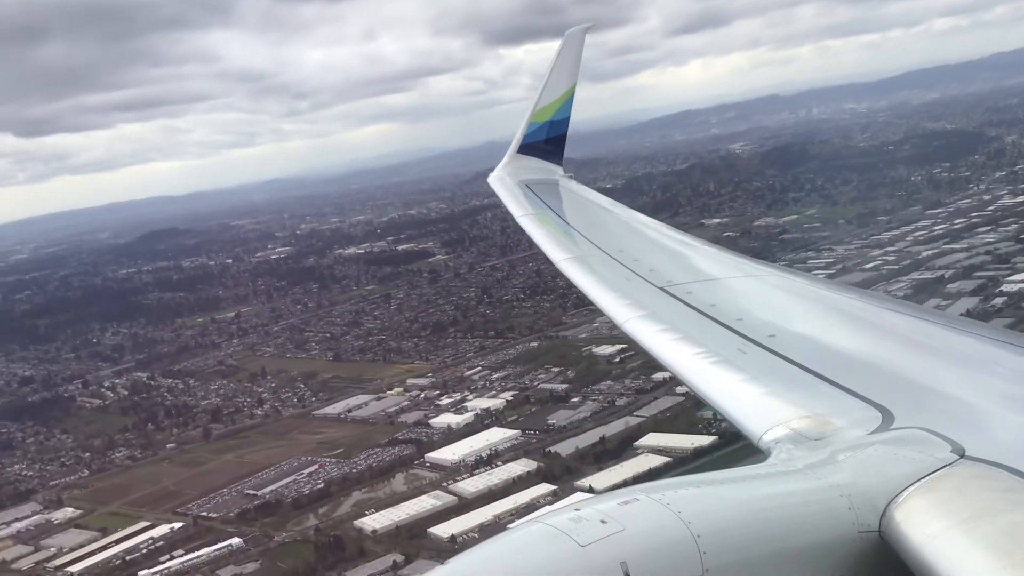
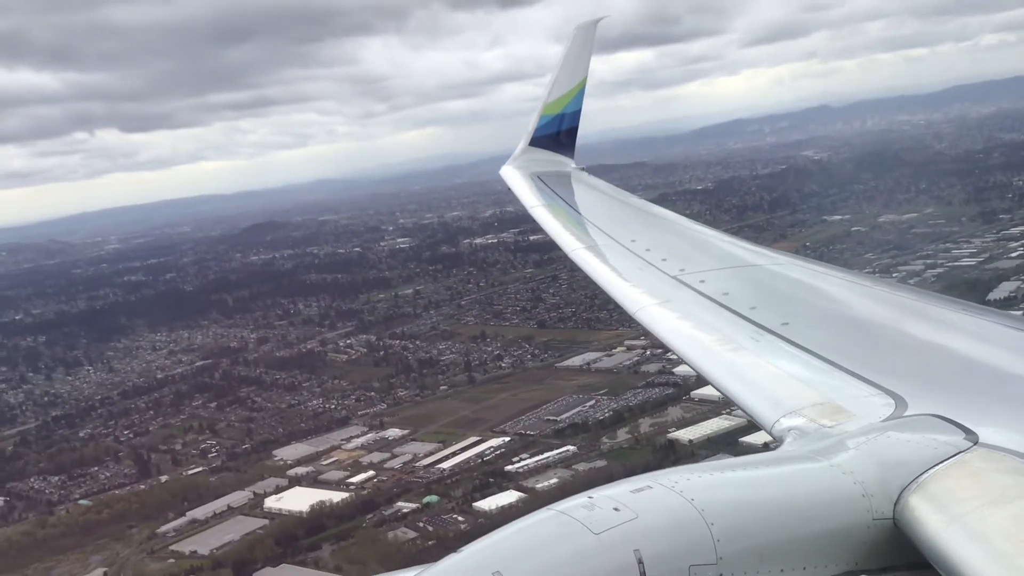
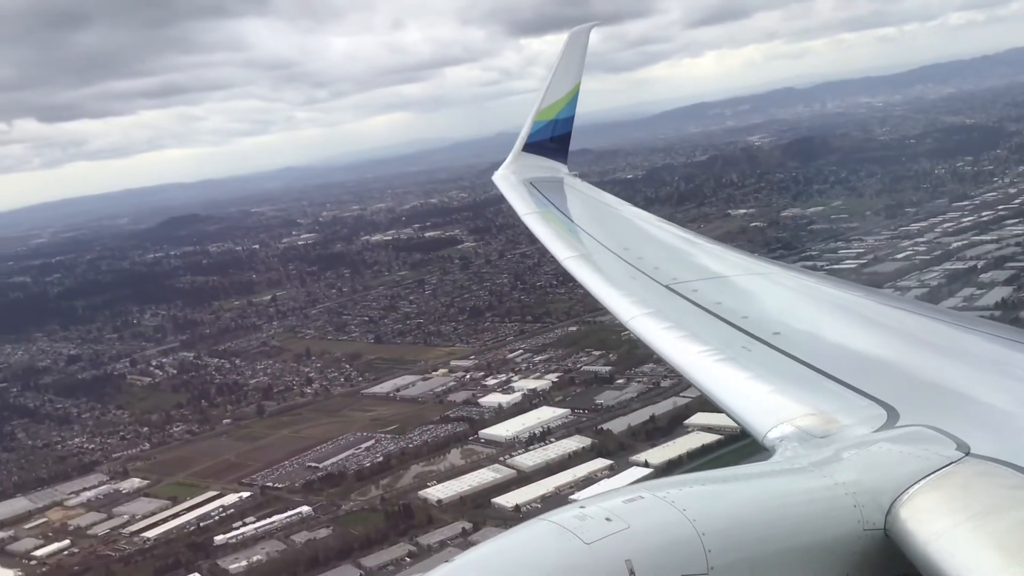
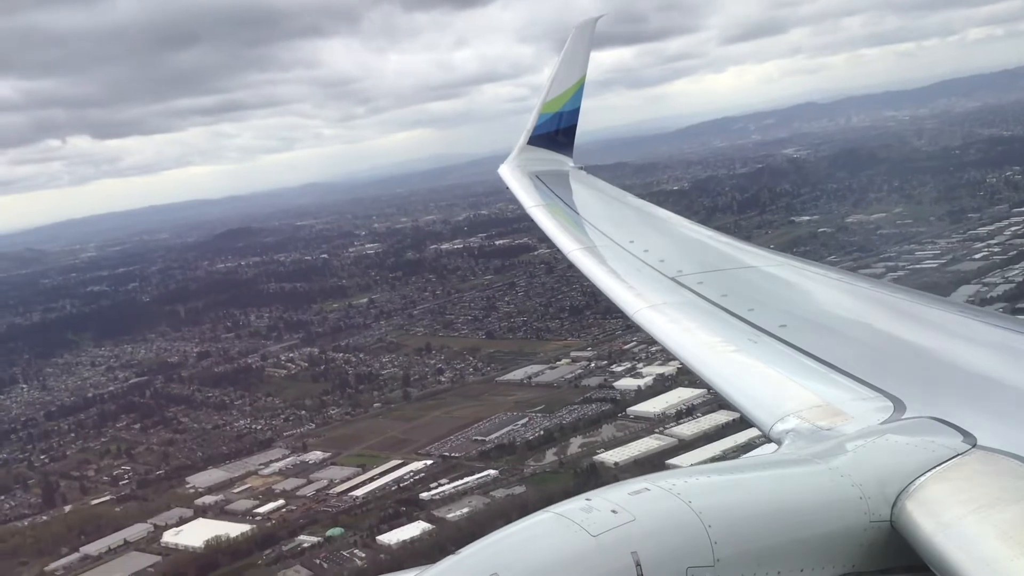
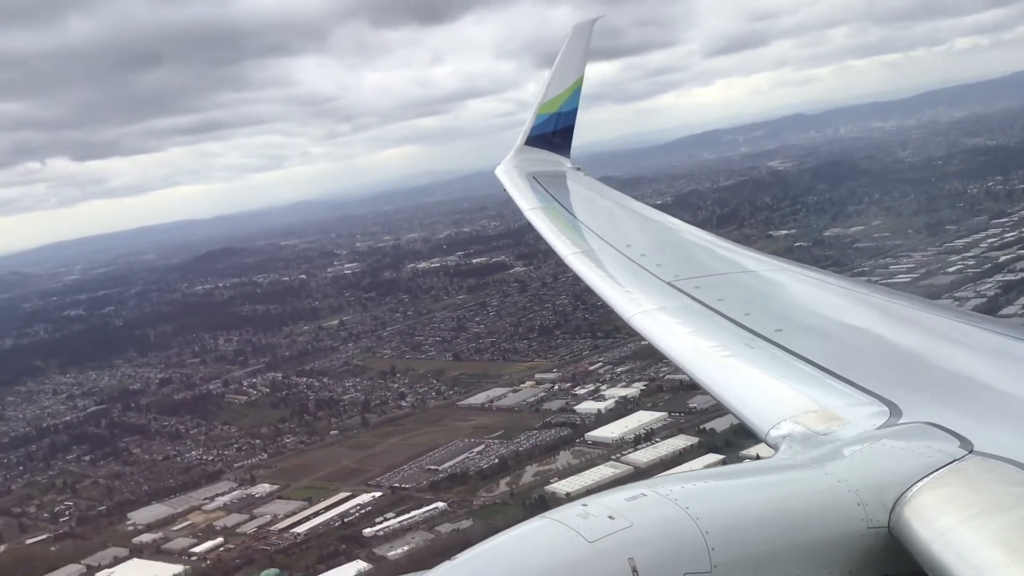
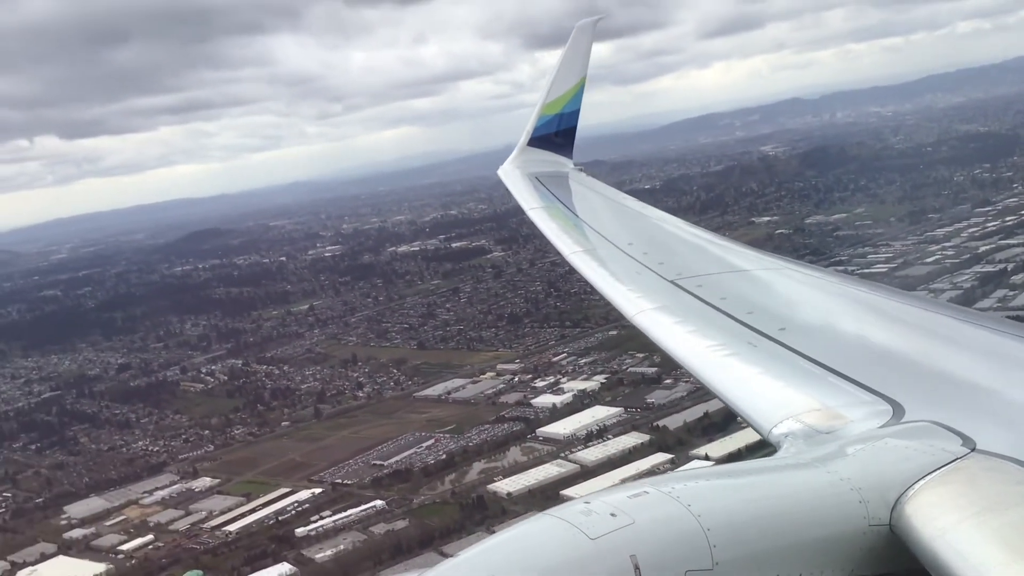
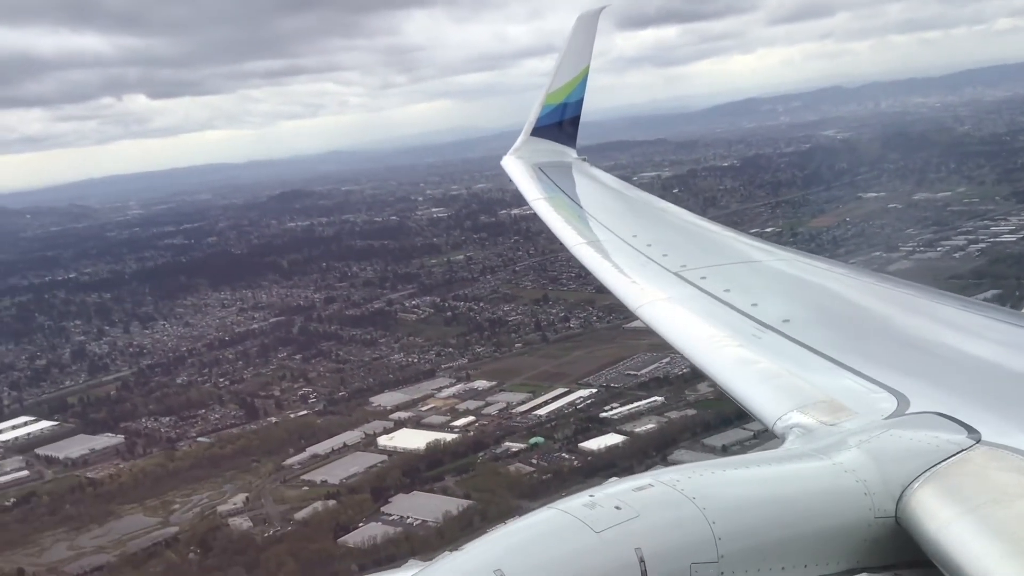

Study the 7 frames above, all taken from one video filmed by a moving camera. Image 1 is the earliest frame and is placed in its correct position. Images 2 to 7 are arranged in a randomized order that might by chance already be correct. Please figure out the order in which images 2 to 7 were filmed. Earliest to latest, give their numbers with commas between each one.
3, 6, 5, 4, 2, 7
